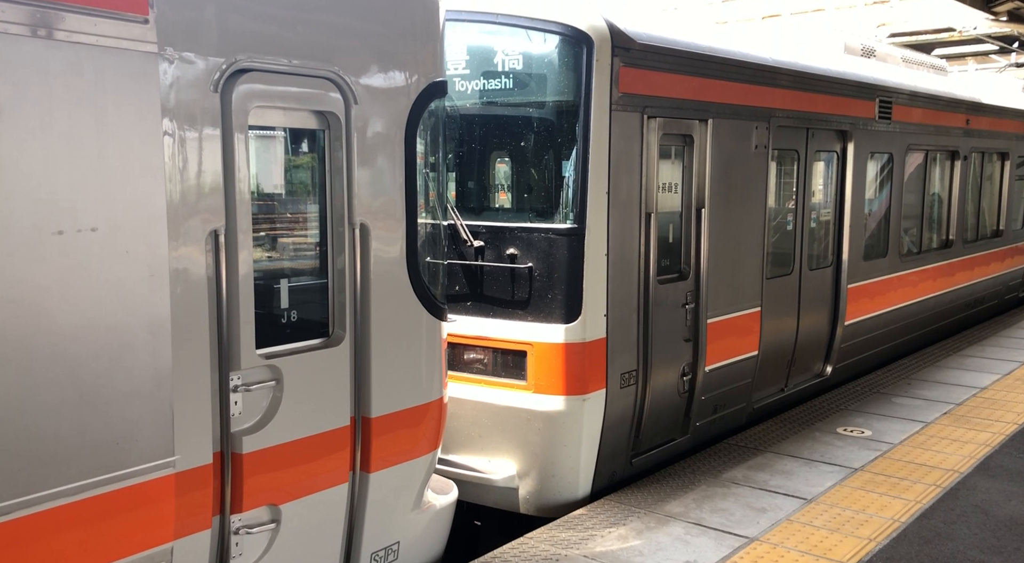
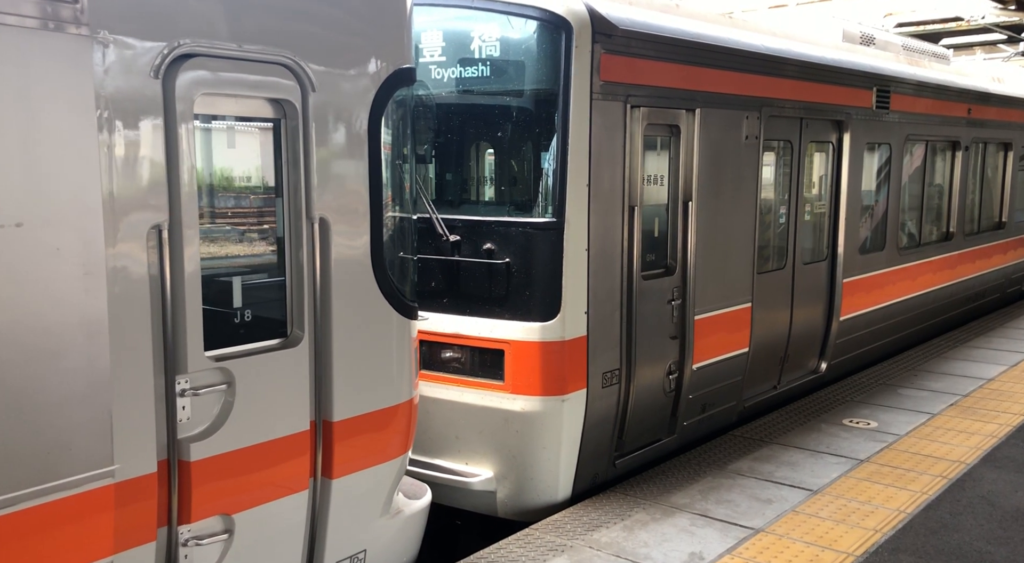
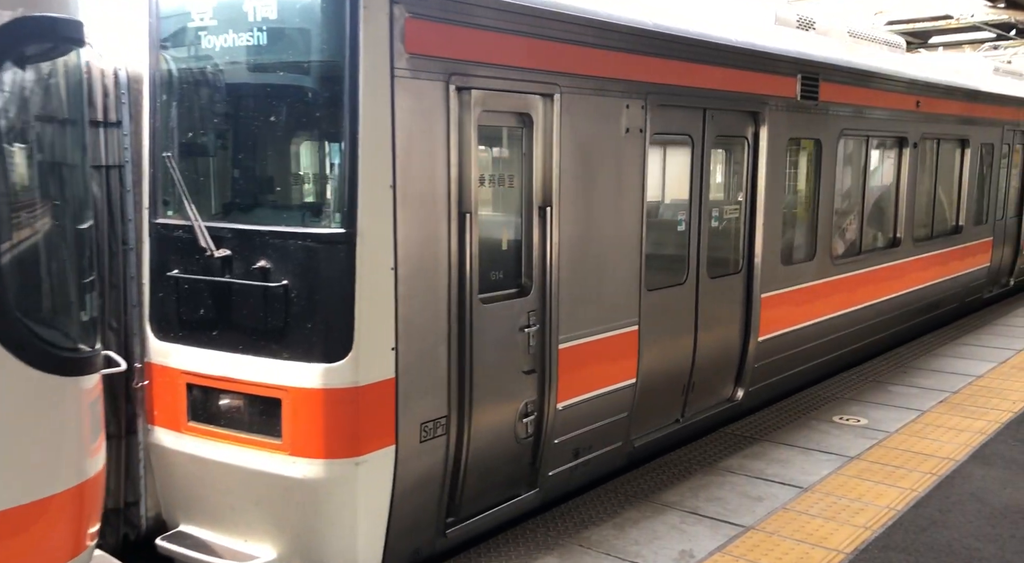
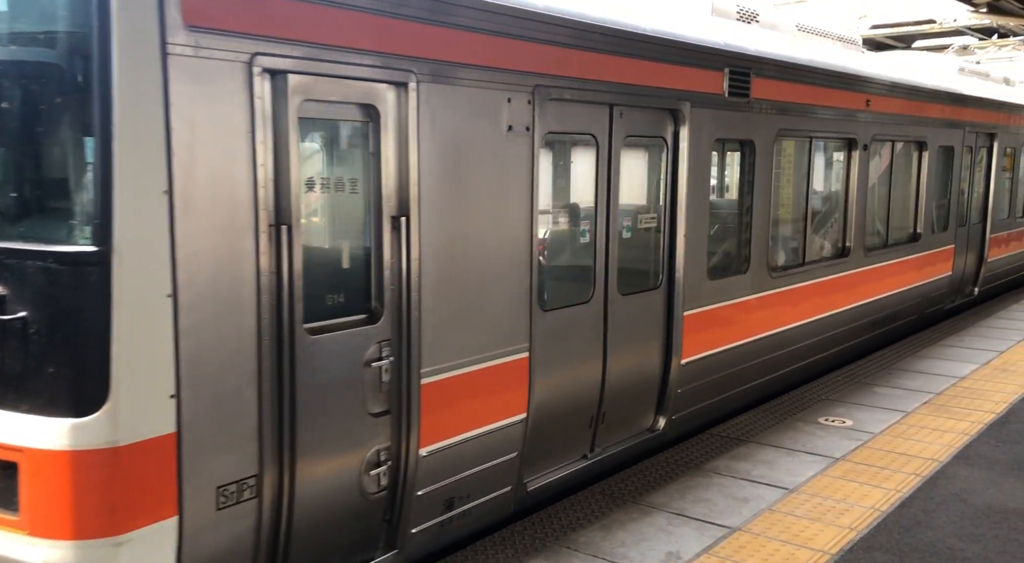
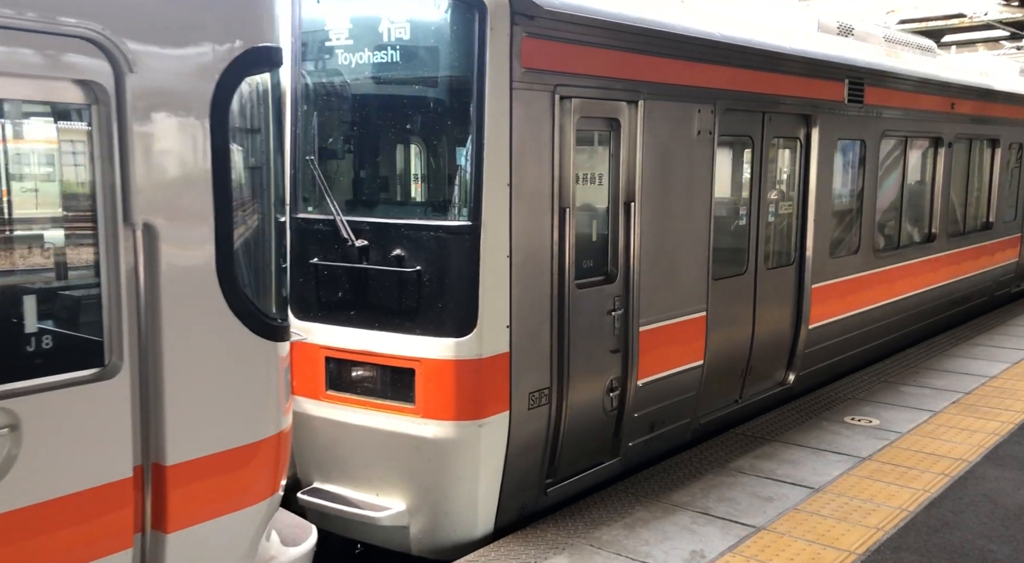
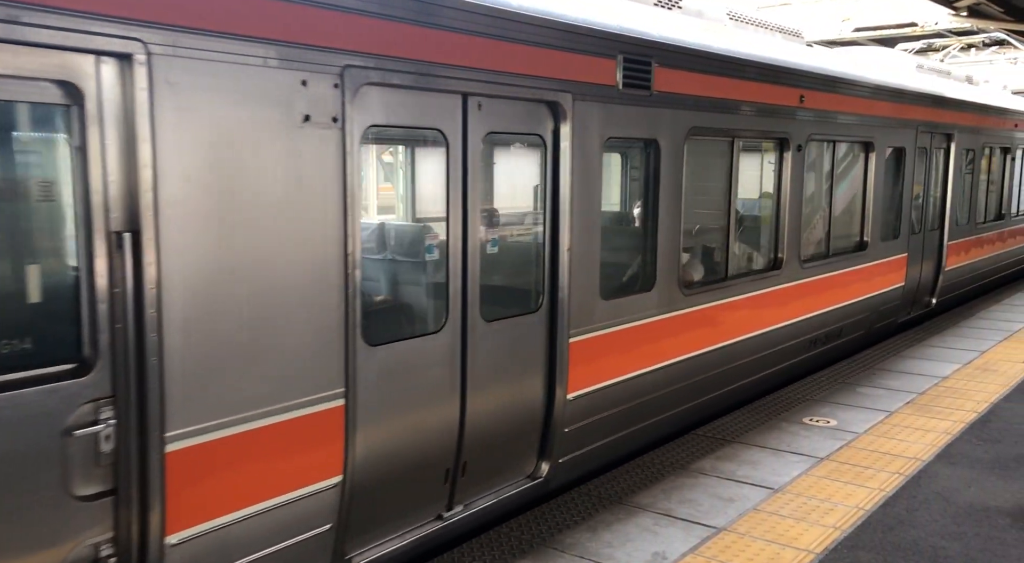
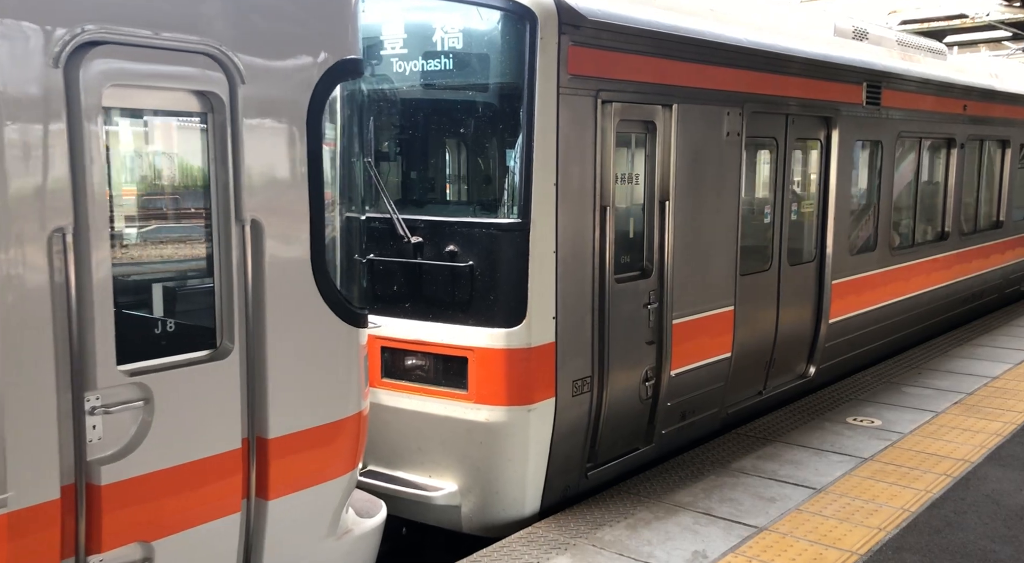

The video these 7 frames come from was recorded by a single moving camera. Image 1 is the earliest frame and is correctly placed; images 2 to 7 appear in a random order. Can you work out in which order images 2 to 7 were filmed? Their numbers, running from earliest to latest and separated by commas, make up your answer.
2, 7, 5, 3, 4, 6
